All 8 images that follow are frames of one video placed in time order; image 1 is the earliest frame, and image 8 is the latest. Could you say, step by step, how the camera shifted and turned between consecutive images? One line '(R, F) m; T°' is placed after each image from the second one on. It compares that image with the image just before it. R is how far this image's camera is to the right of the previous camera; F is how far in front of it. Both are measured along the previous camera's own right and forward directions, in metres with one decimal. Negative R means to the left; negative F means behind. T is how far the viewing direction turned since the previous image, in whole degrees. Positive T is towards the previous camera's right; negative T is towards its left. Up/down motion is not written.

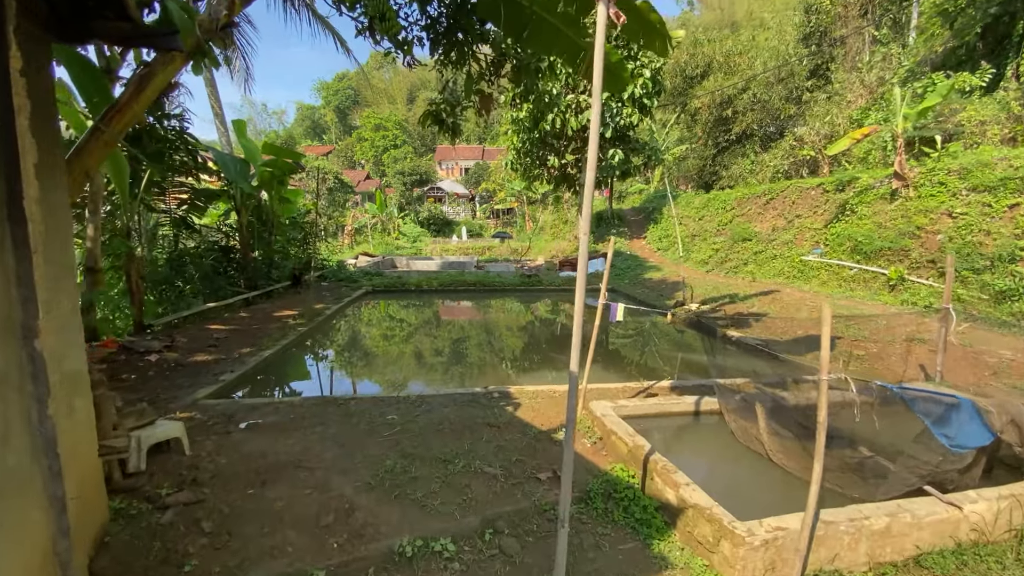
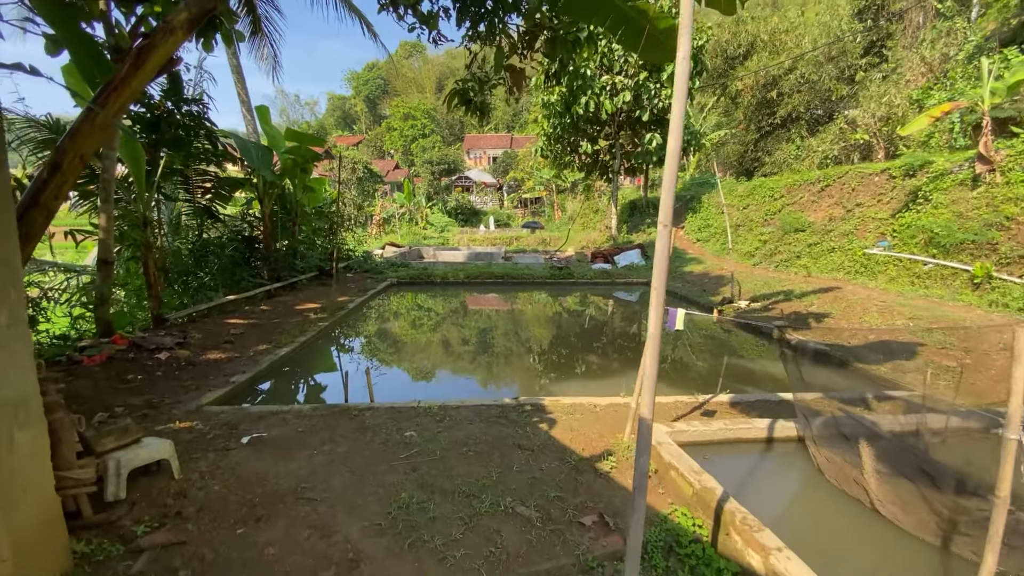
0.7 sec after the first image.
(-0.1, +0.5) m; -3°
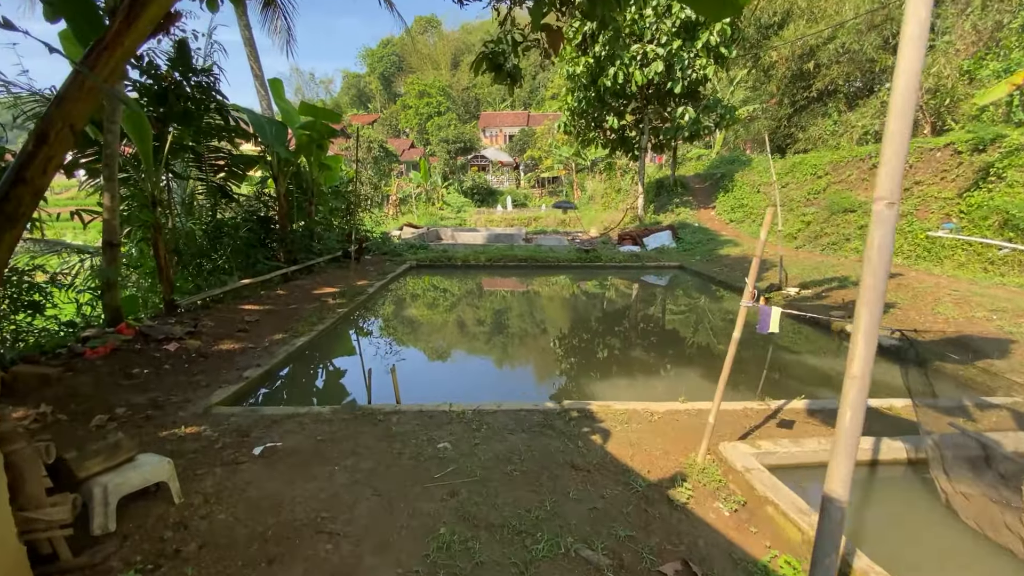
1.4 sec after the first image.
(-0.2, +0.5) m; -2°
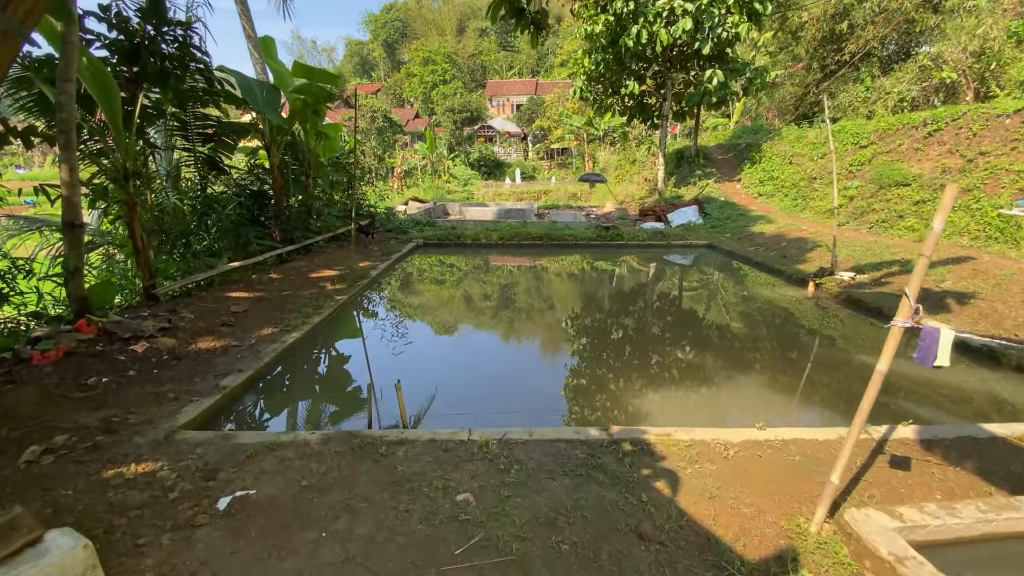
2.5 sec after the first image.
(-0.2, +0.7) m; -1°
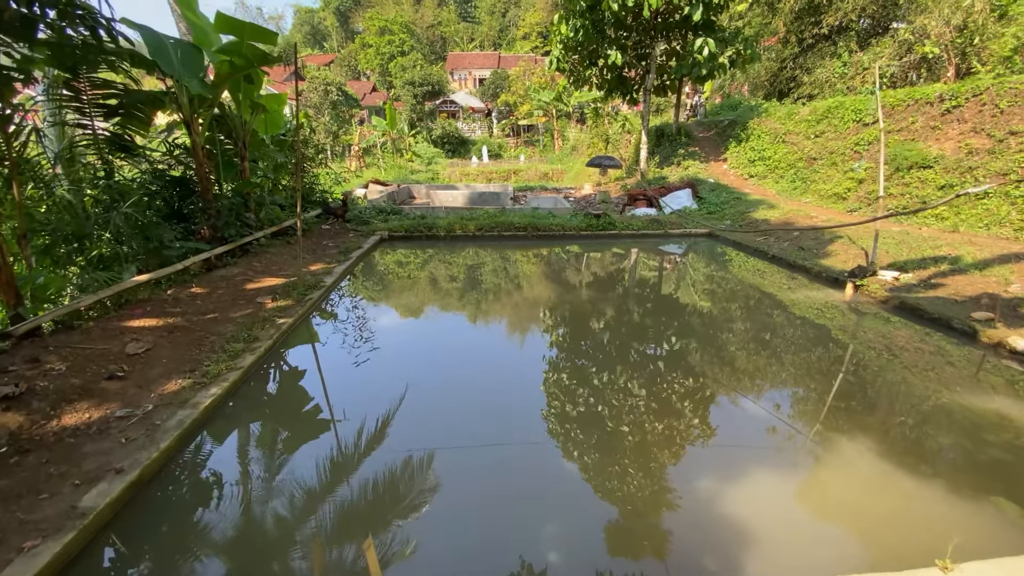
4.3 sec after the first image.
(-0.3, +1.1) m; +4°
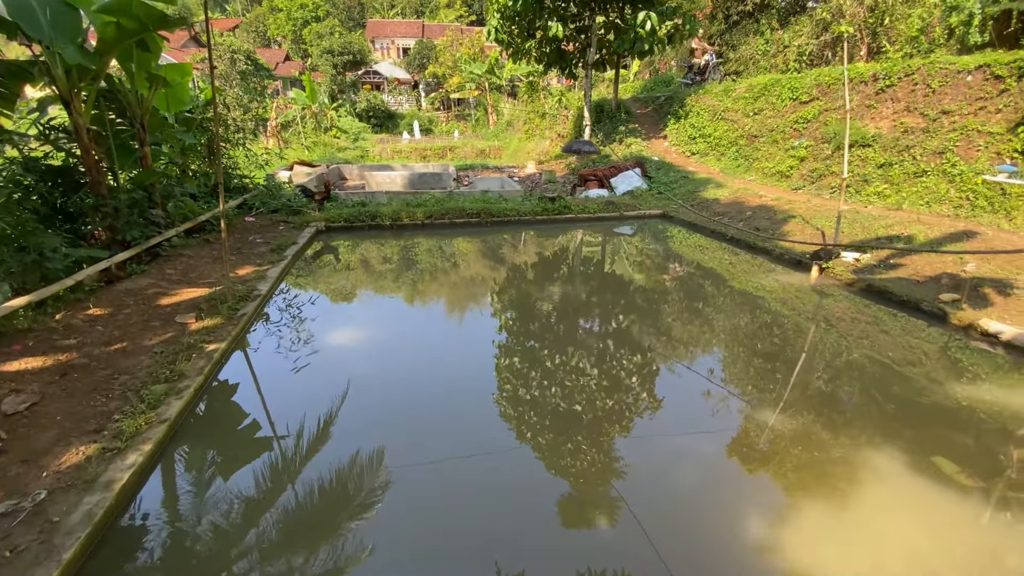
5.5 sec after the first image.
(-0.3, +0.5) m; +8°
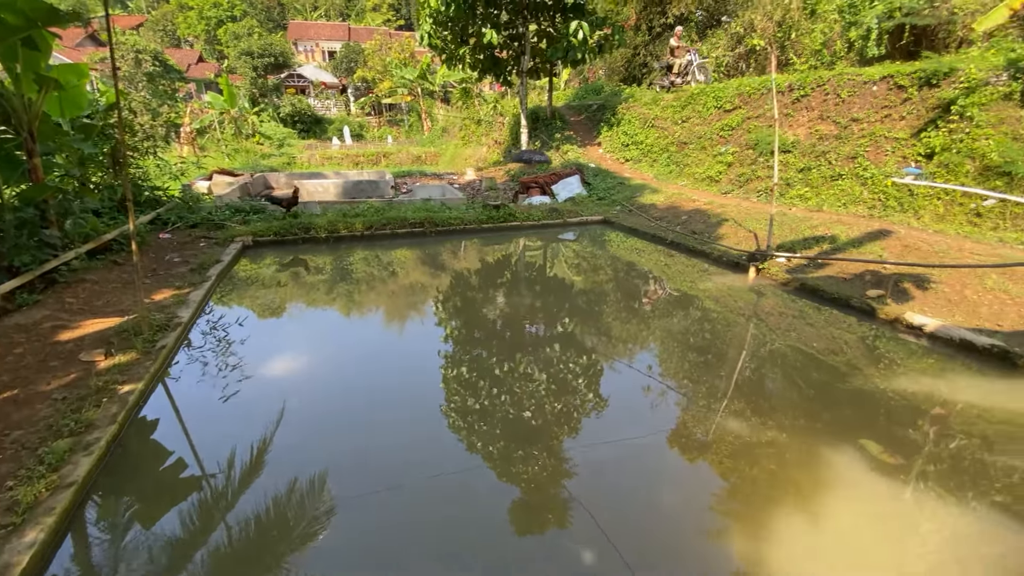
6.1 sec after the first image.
(-0.1, +0.1) m; +7°
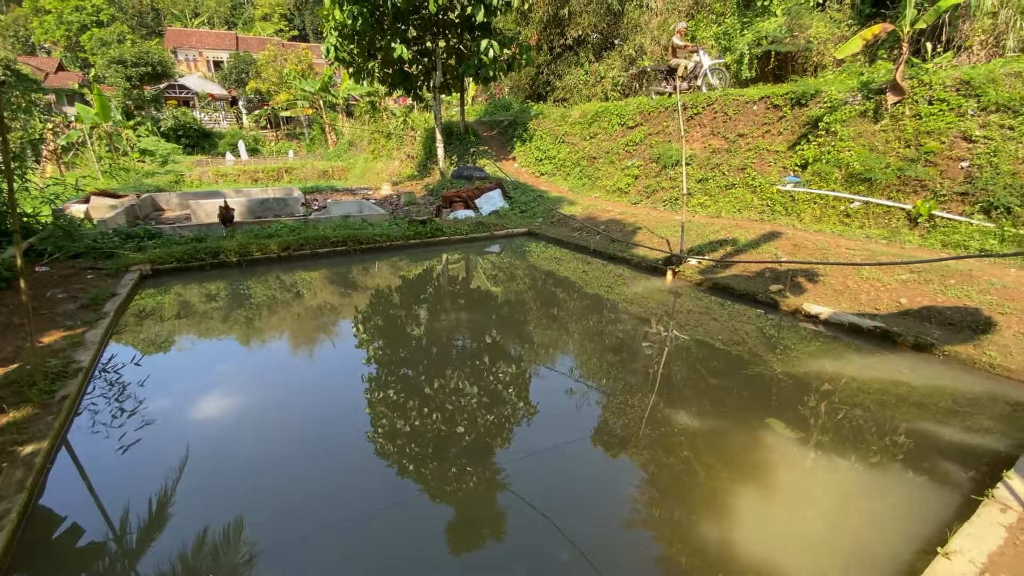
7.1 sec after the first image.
(-0.2, 0.0) m; +10°
